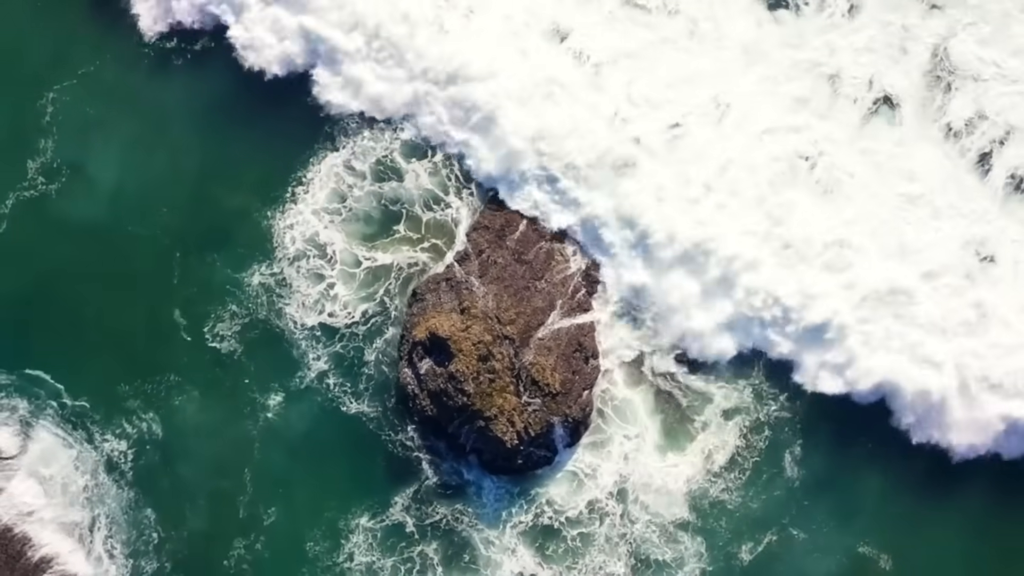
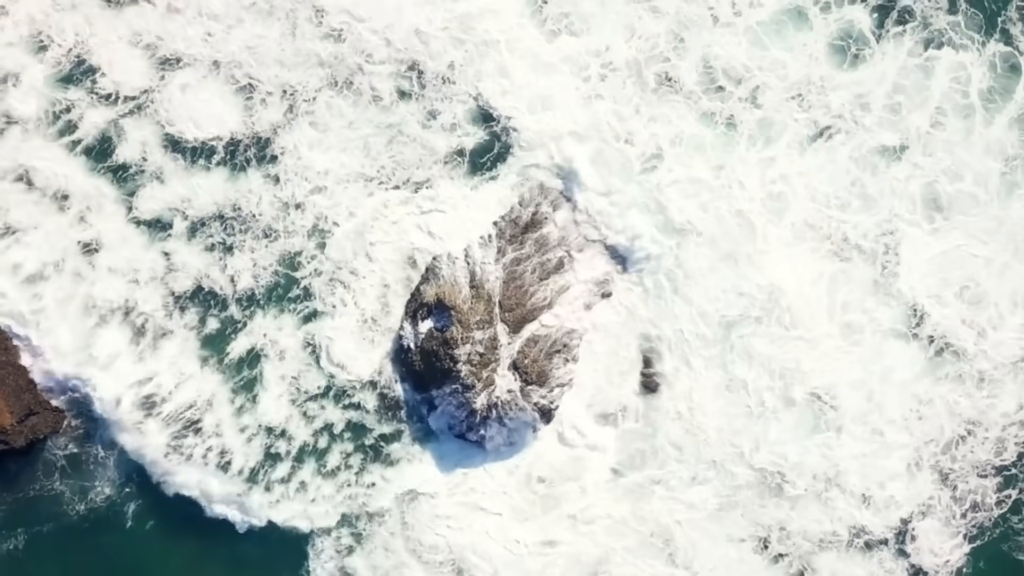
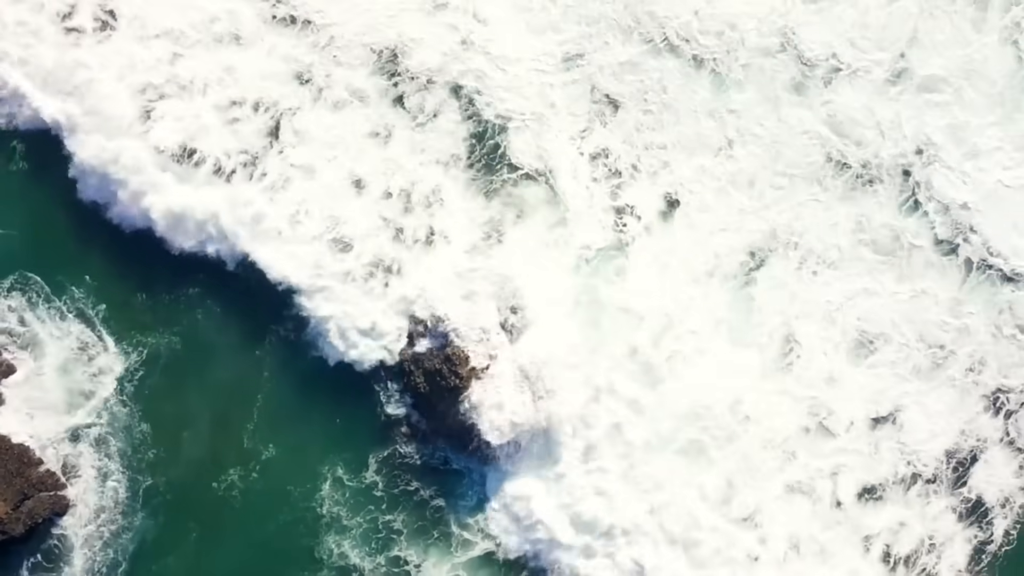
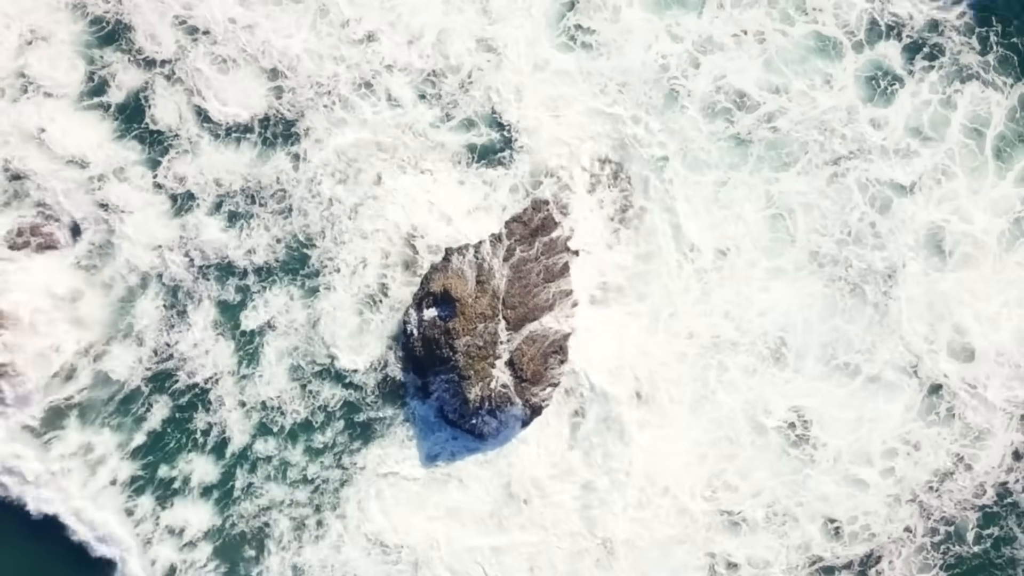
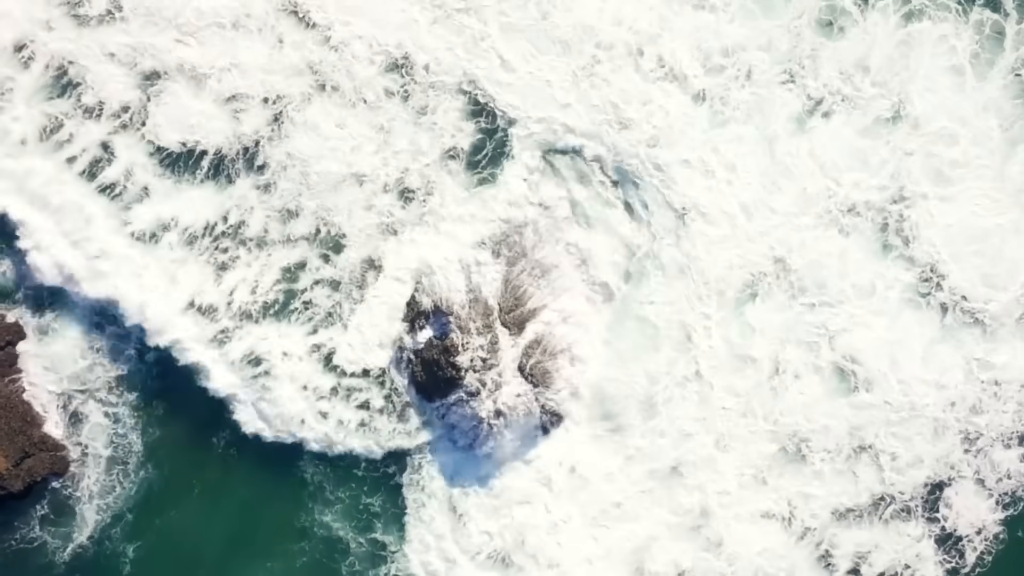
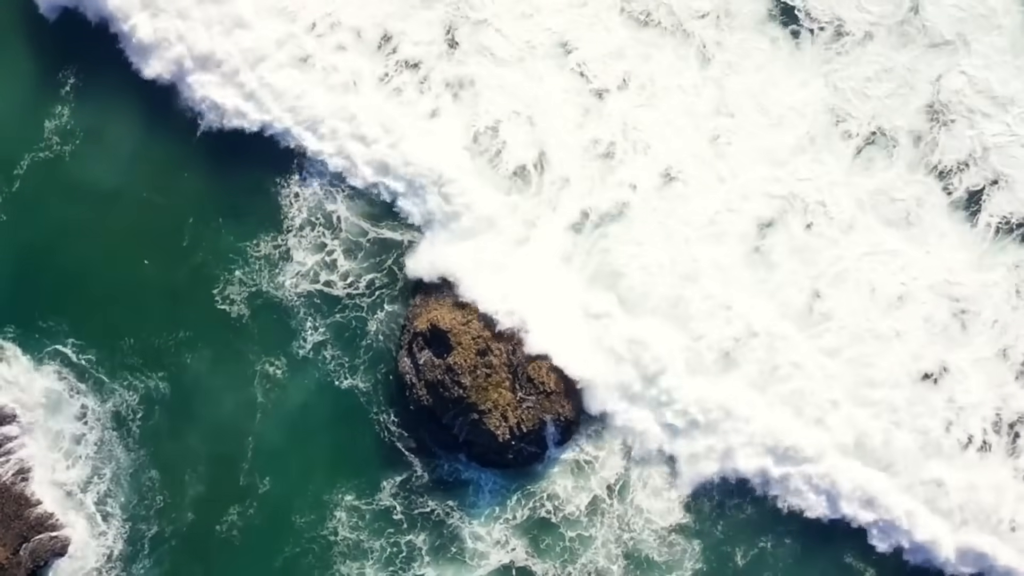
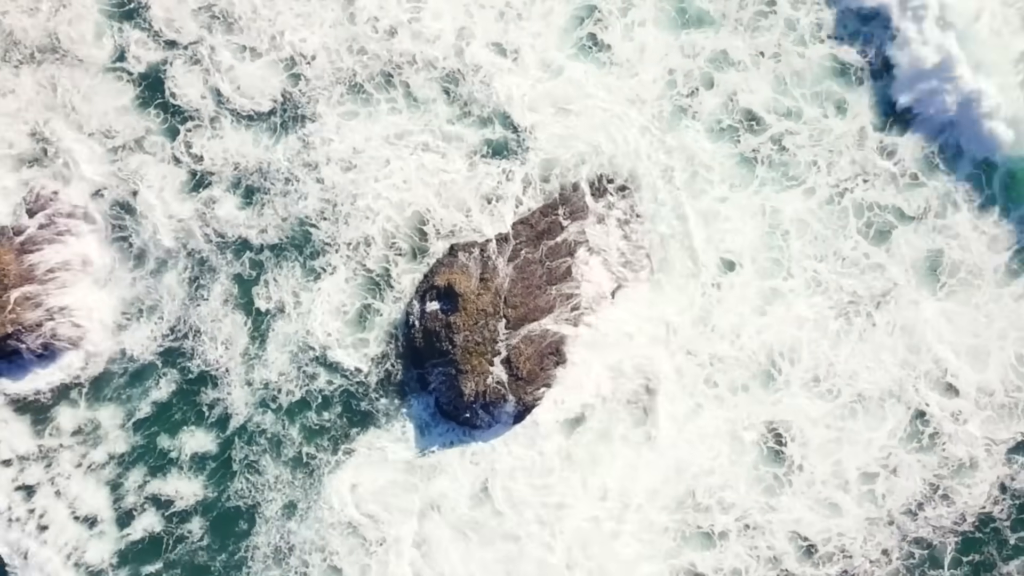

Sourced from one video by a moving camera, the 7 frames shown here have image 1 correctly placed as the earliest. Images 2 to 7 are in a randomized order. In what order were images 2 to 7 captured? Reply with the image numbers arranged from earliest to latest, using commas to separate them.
6, 3, 5, 2, 4, 7
